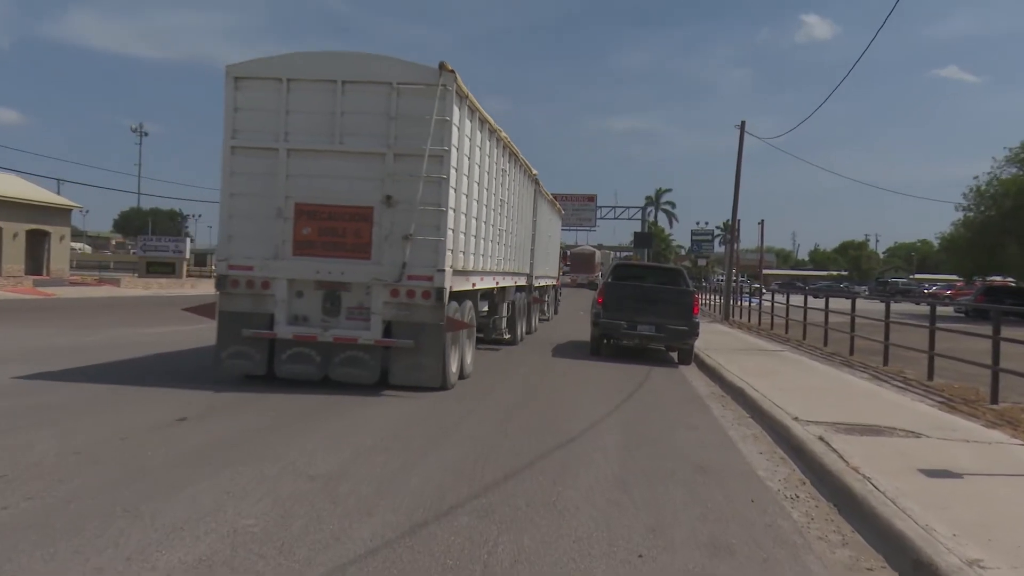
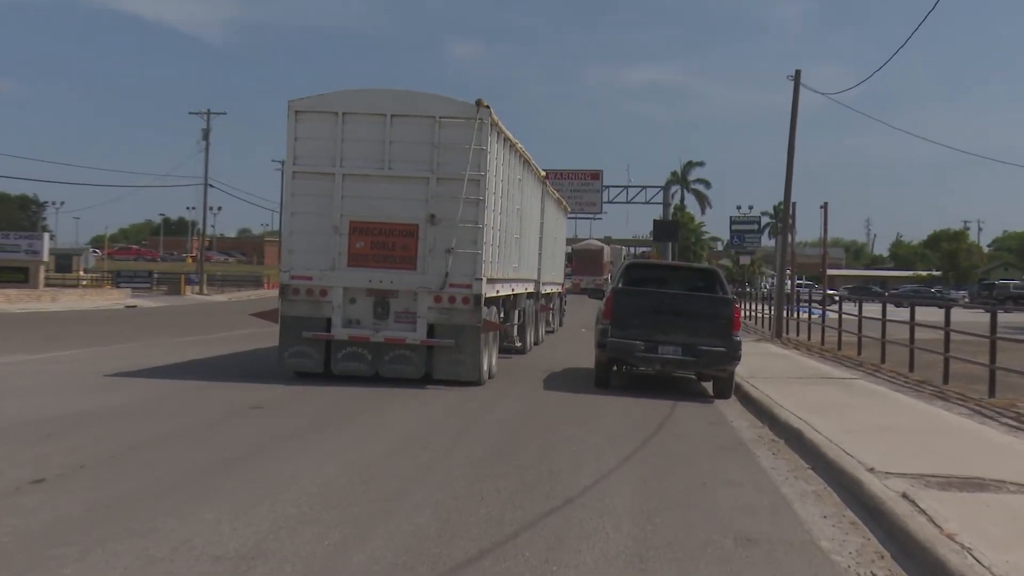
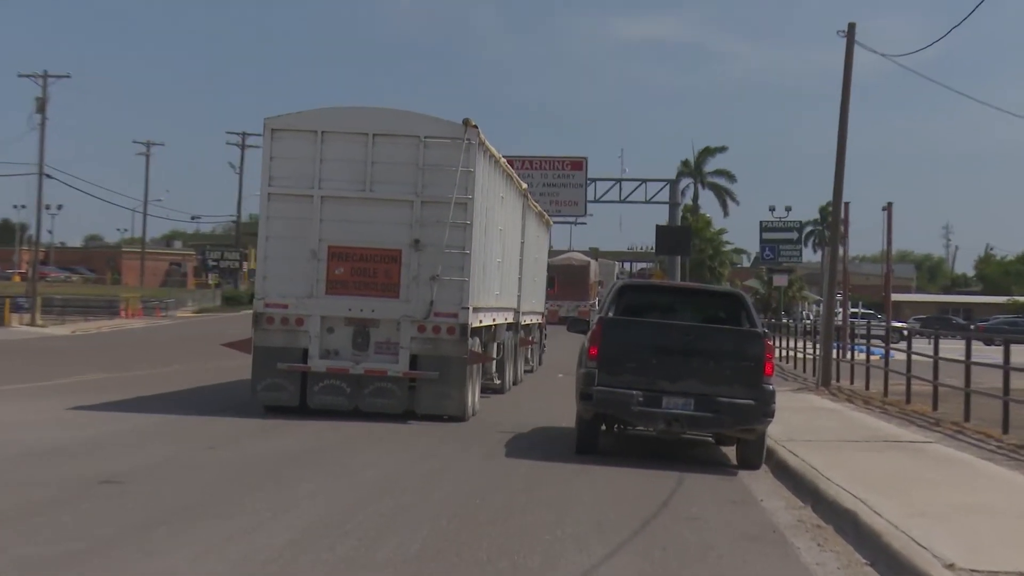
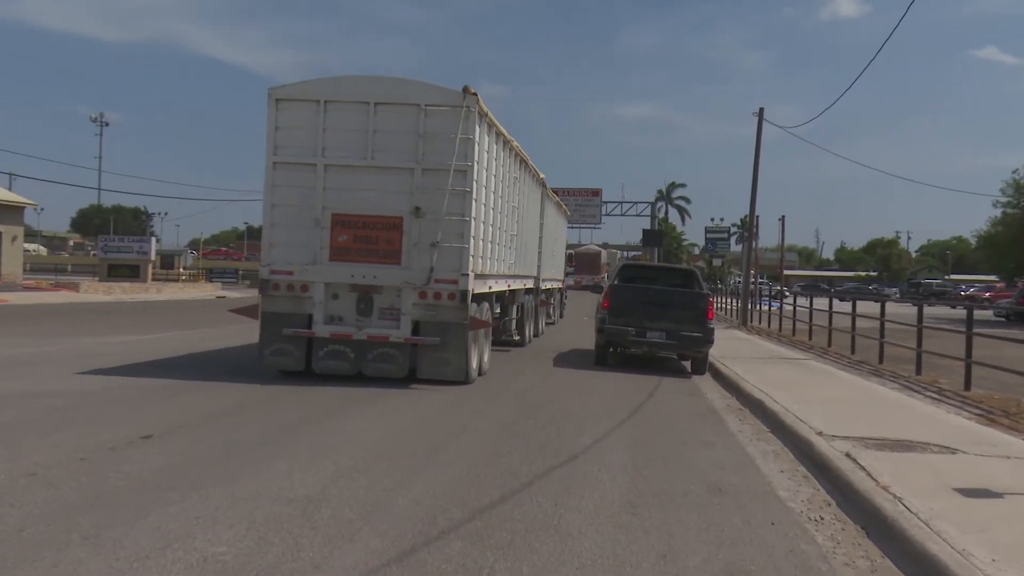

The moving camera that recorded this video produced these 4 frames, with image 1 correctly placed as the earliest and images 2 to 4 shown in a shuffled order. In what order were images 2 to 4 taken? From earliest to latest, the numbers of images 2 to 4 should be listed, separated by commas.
4, 2, 3
